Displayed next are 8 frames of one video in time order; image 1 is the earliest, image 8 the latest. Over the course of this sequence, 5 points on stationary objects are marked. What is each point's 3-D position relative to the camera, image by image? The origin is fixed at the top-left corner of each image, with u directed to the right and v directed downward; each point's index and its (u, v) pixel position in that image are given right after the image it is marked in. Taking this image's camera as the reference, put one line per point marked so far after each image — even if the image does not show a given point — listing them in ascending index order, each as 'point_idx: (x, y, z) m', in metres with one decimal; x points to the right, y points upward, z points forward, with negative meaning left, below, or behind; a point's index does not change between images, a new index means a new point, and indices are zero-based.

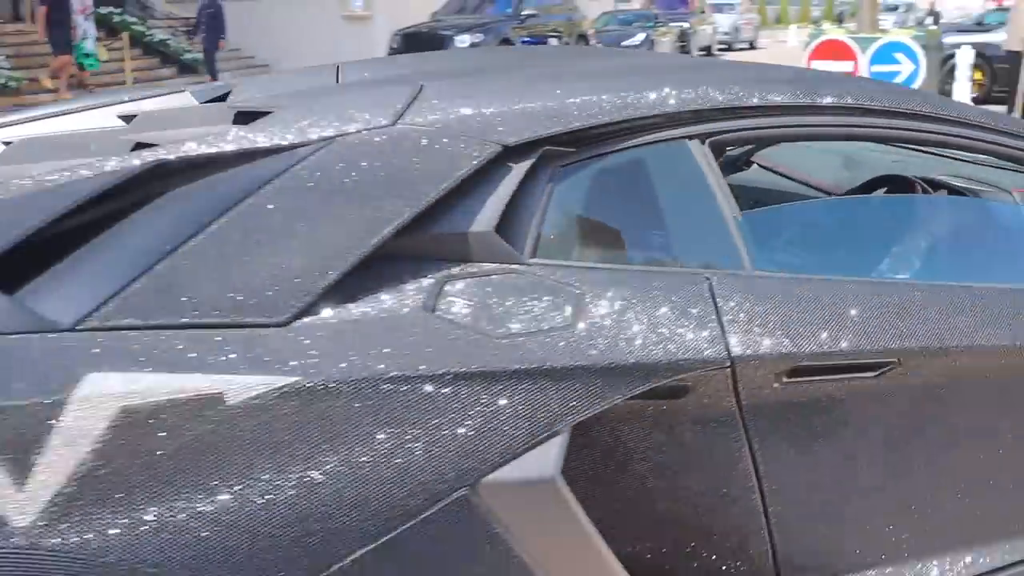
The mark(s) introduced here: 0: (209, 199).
0: (-0.4, +0.1, +1.7) m
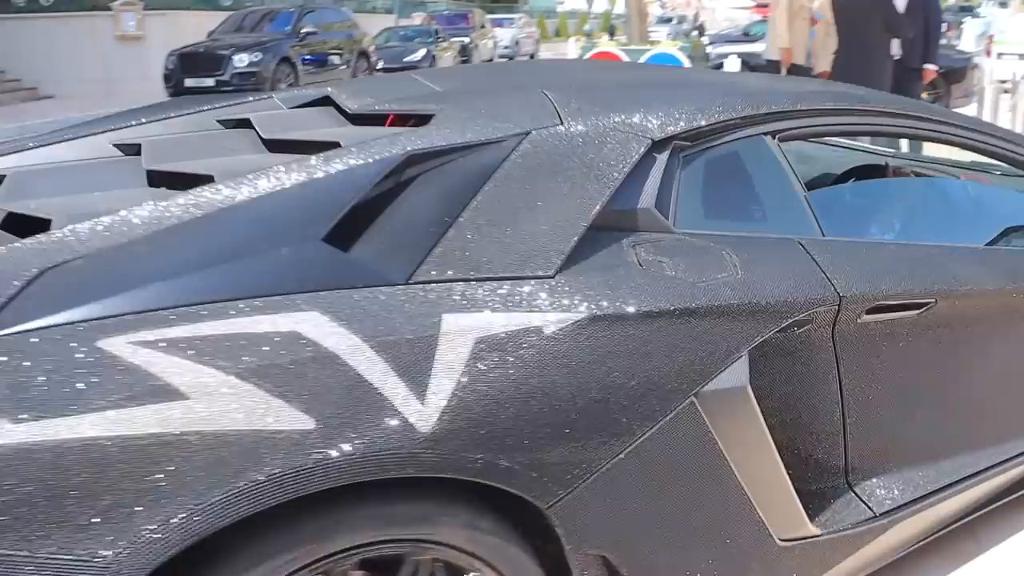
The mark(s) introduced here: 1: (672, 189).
0: (-0.1, +0.2, +2.1) m
1: (+0.3, +0.2, +2.4) m
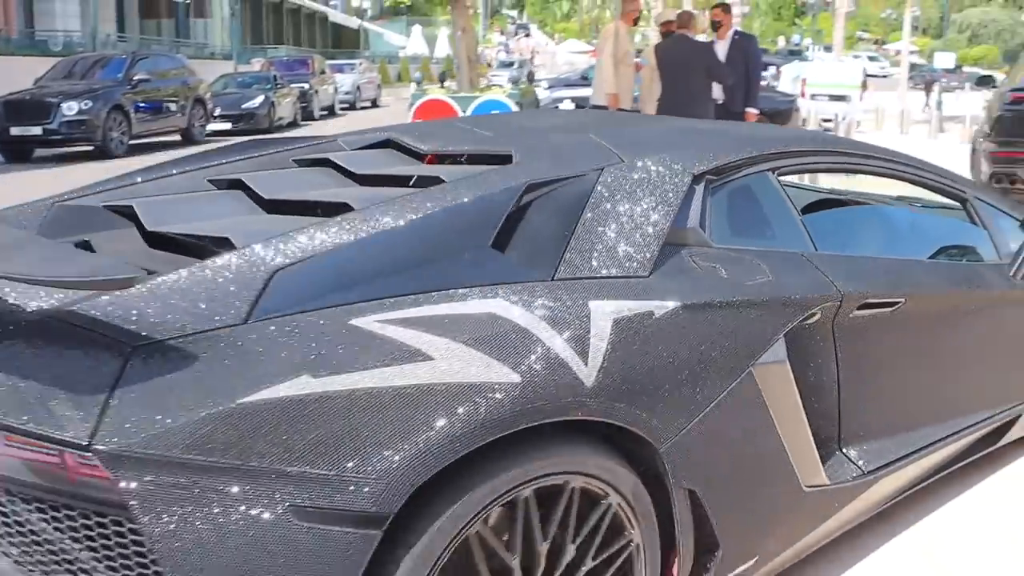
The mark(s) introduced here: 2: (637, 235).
0: (+0.1, +0.2, +2.7) m
1: (+0.5, +0.2, +3.0) m
2: (+0.3, +0.1, +2.7) m
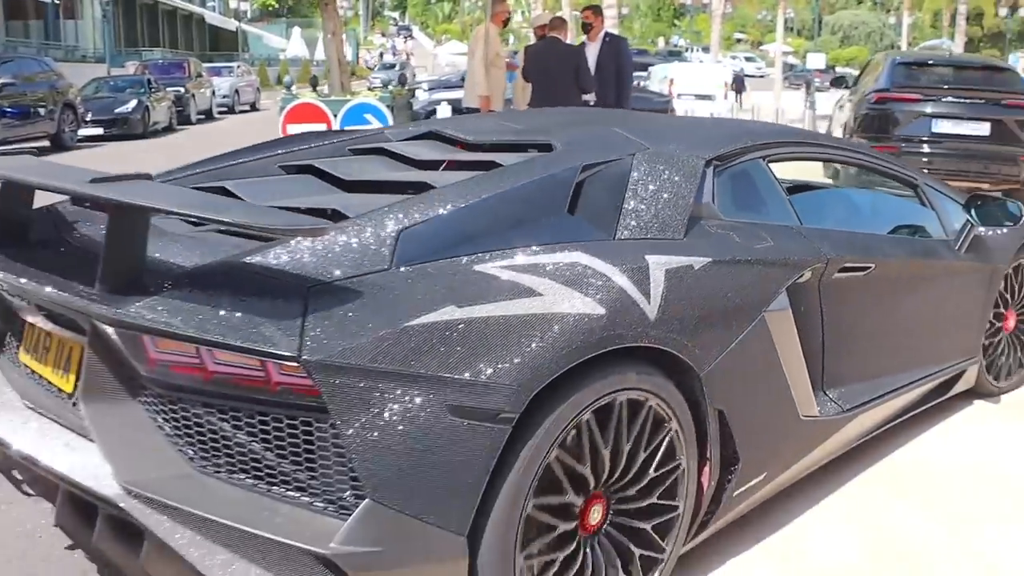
0: (+0.3, +0.3, +3.3) m
1: (+0.7, +0.3, +3.6) m
2: (+0.5, +0.2, +3.3) m
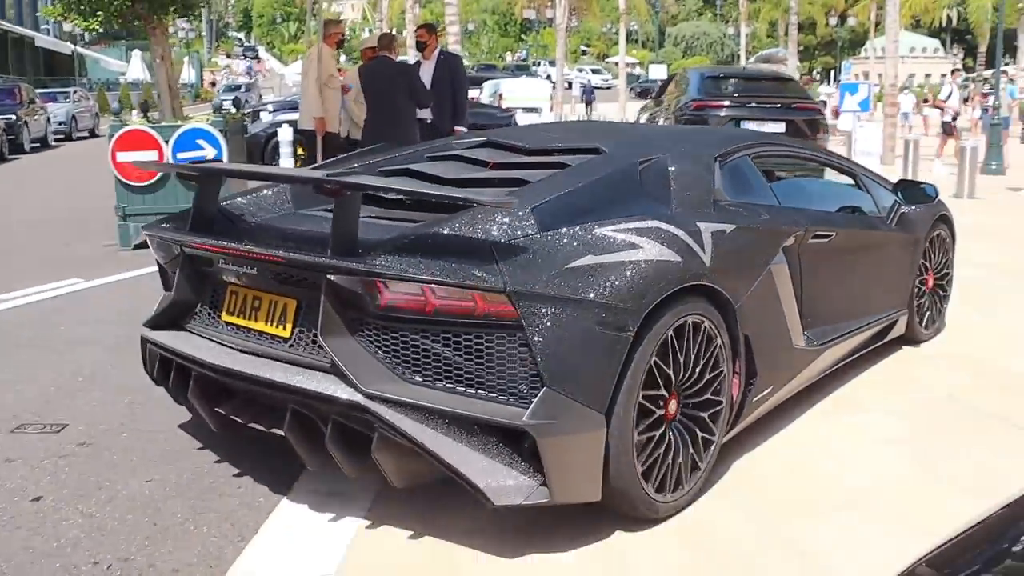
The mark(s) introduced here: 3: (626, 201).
0: (+0.6, +0.5, +4.5) m
1: (+0.9, +0.5, +4.8) m
2: (+0.8, +0.4, +4.5) m
3: (+0.4, +0.3, +4.2) m
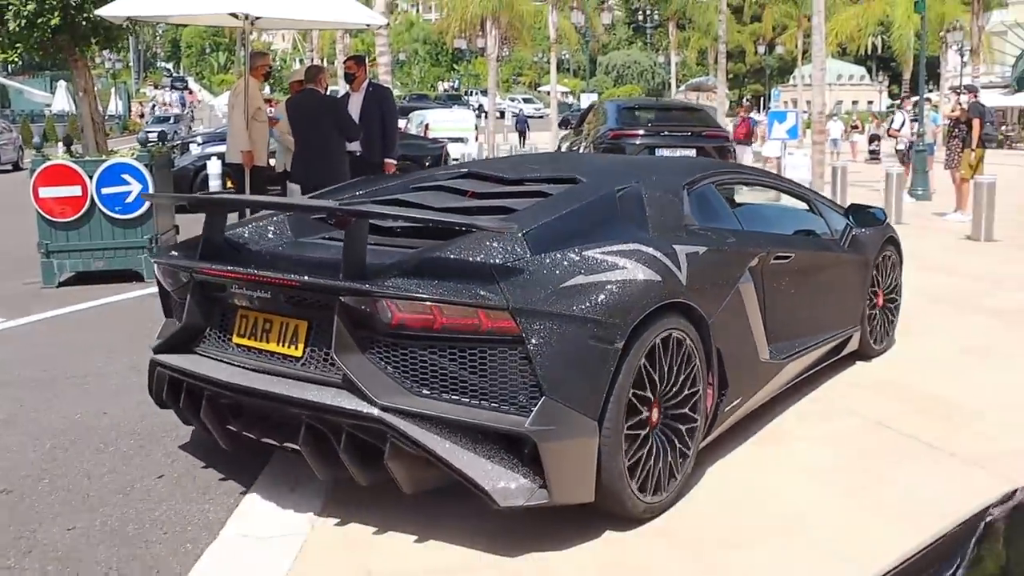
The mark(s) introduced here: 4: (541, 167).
0: (+0.5, +0.4, +4.8) m
1: (+0.8, +0.4, +5.2) m
2: (+0.7, +0.3, +4.9) m
3: (+0.4, +0.3, +4.5) m
4: (+0.2, +0.6, +5.5) m
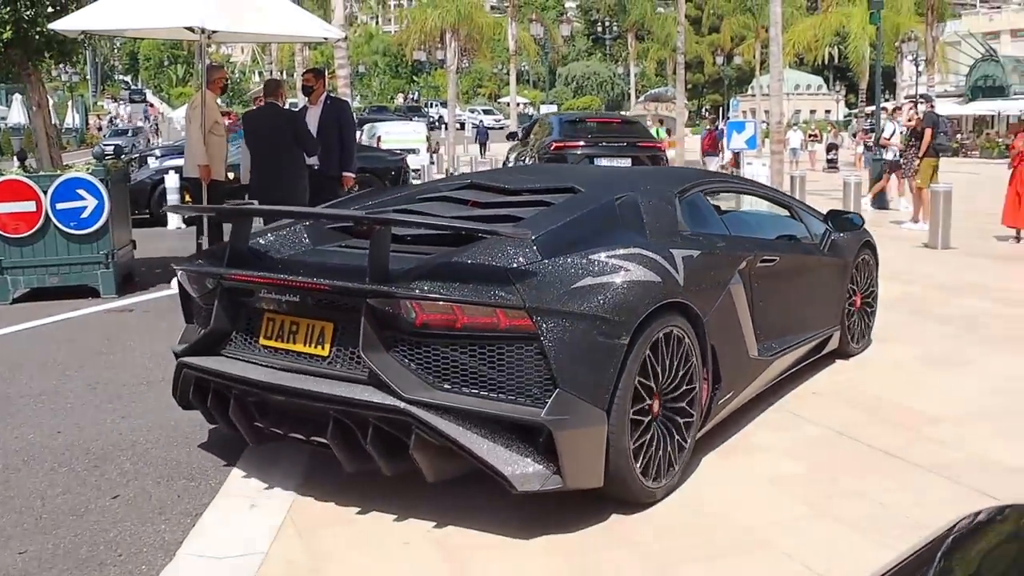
0: (+0.6, +0.4, +5.2) m
1: (+0.9, +0.4, +5.6) m
2: (+0.7, +0.3, +5.2) m
3: (+0.4, +0.2, +4.9) m
4: (+0.2, +0.6, +5.9) m
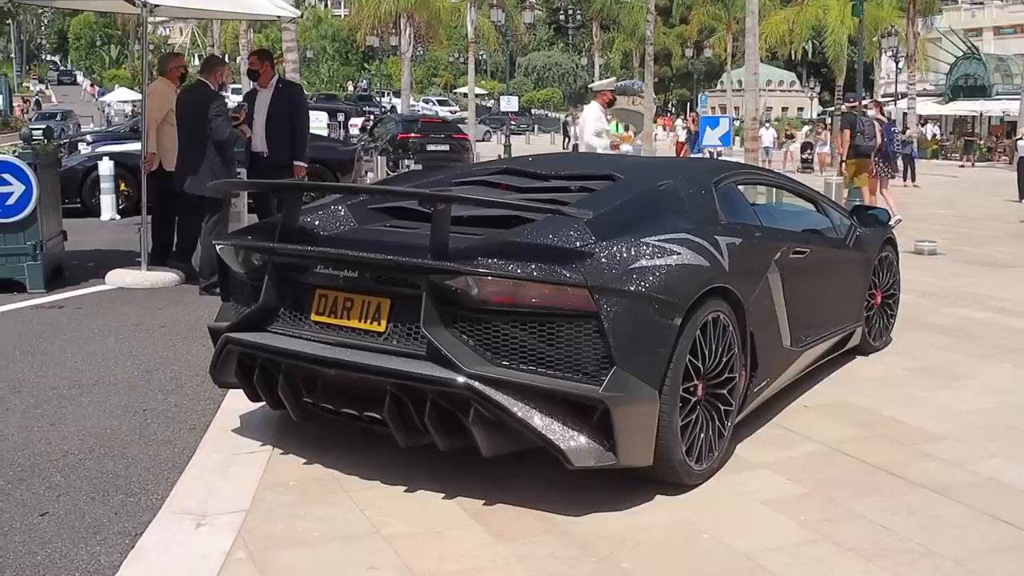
0: (+0.8, +0.4, +5.3) m
1: (+1.1, +0.4, +5.7) m
2: (+0.9, +0.4, +5.3) m
3: (+0.7, +0.3, +5.0) m
4: (+0.4, +0.7, +5.9) m
